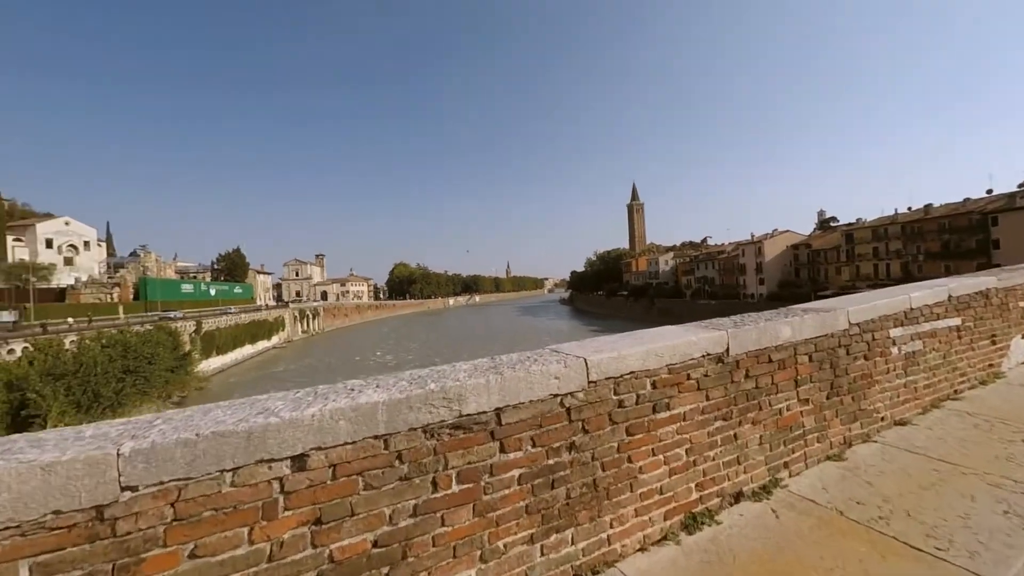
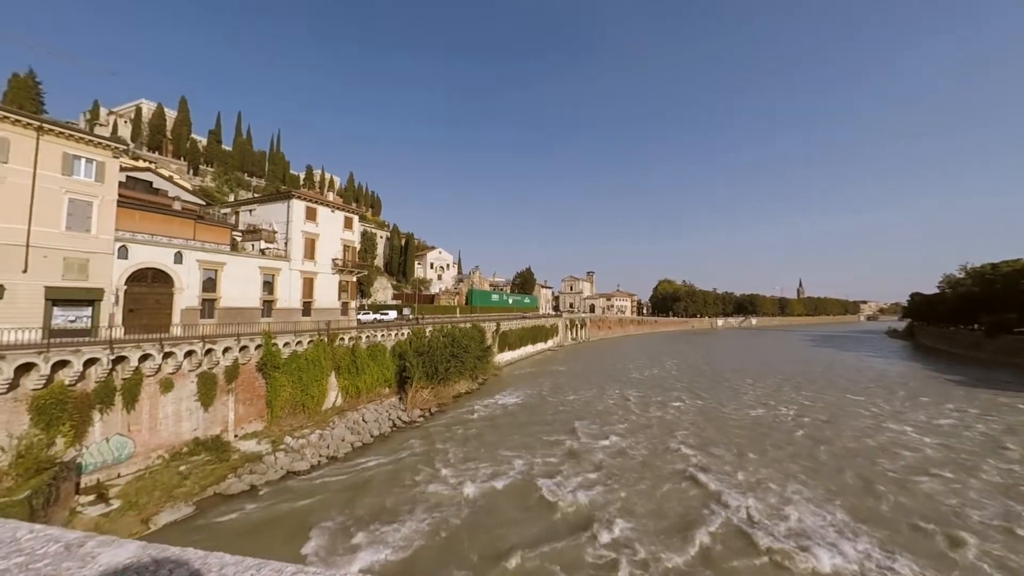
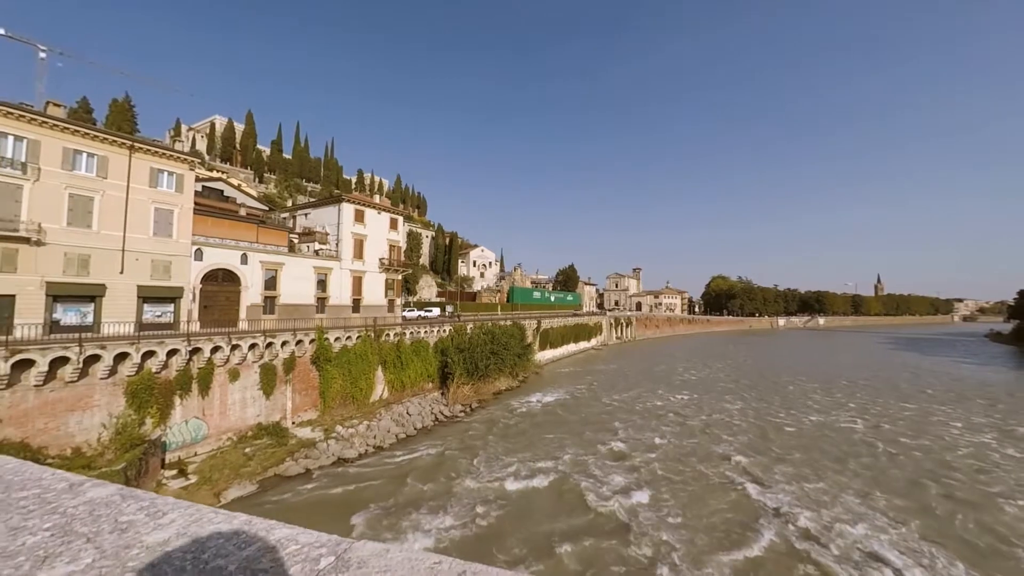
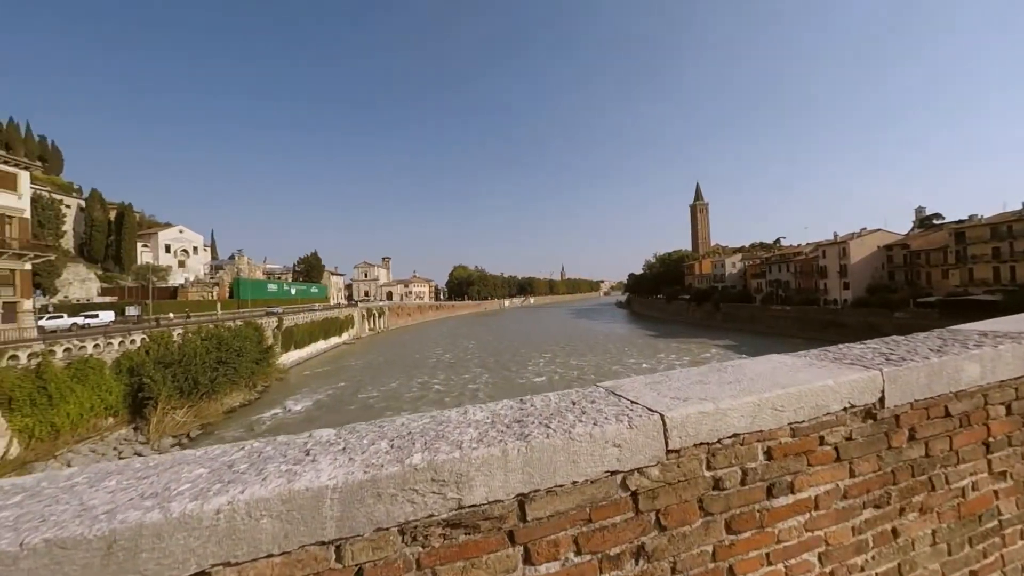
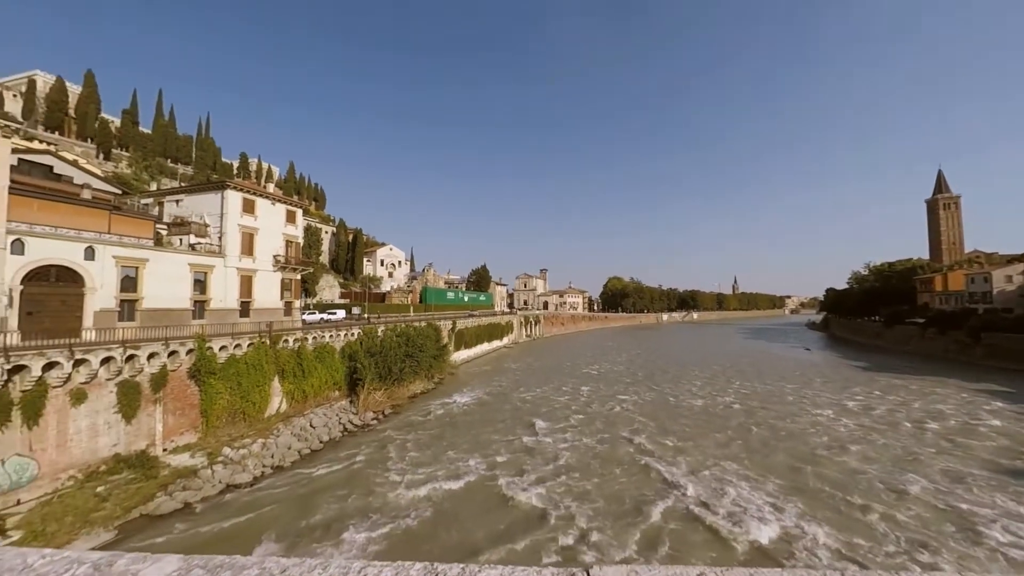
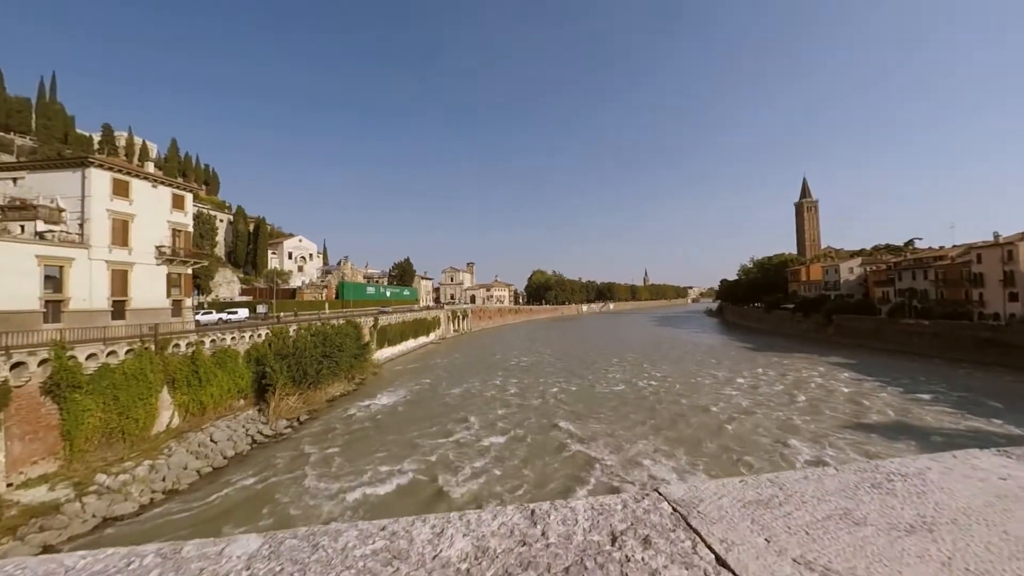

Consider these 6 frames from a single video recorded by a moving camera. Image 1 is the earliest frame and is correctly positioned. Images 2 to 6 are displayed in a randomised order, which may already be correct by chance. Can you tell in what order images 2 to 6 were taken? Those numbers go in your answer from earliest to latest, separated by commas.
4, 6, 5, 2, 3
